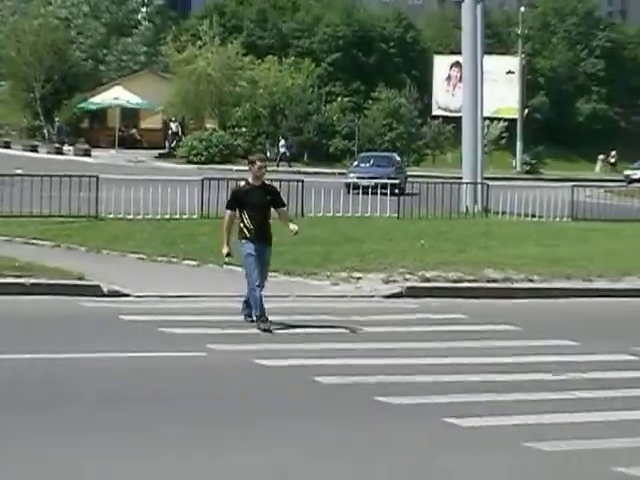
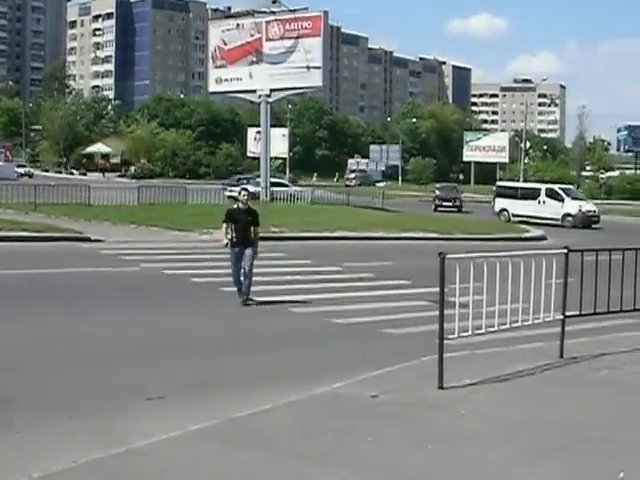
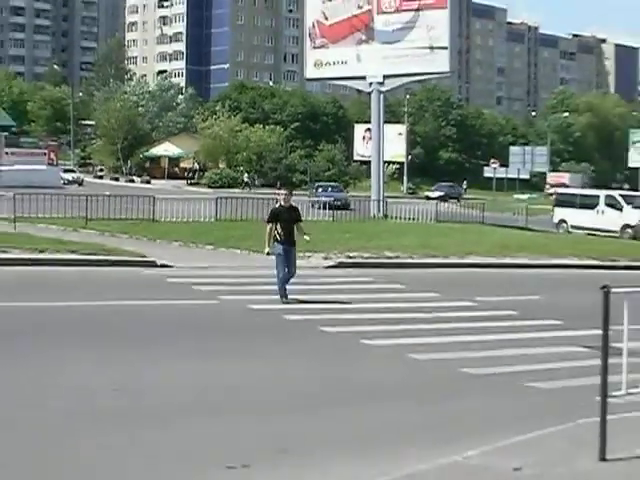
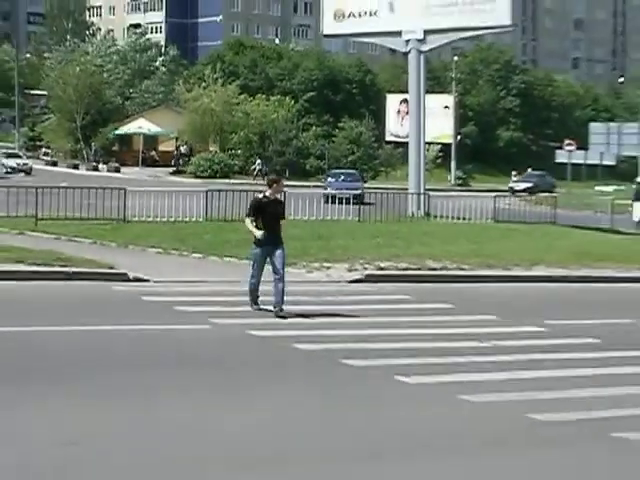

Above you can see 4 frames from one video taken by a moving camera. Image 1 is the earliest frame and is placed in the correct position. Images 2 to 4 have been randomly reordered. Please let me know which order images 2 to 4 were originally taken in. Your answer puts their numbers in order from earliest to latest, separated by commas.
4, 3, 2
